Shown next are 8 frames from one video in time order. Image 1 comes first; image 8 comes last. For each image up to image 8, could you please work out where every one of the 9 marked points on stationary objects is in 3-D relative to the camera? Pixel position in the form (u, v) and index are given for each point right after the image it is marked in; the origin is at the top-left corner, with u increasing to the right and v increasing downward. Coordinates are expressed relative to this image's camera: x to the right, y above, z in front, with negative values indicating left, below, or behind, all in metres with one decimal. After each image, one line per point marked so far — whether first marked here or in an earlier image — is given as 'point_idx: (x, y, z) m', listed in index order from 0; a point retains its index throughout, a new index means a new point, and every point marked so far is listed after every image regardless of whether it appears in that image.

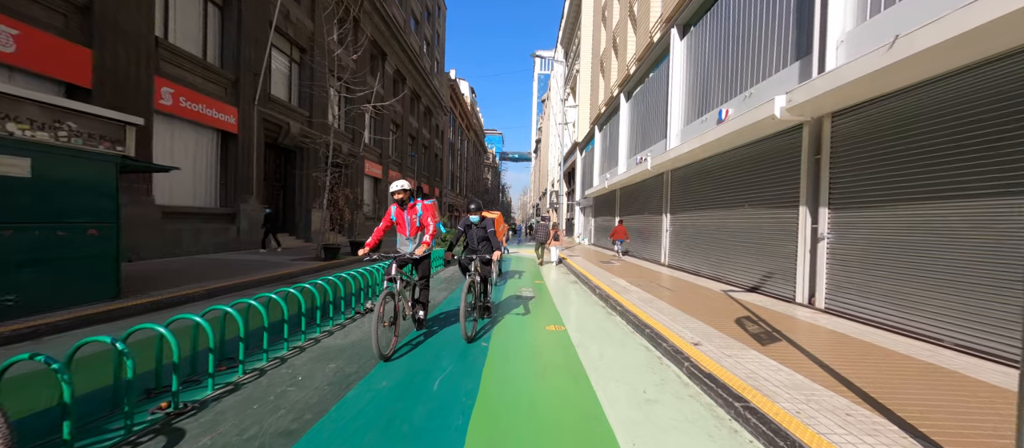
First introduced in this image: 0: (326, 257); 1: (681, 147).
0: (-6.0, -1.1, +12.5) m
1: (+4.9, +2.2, +10.8) m
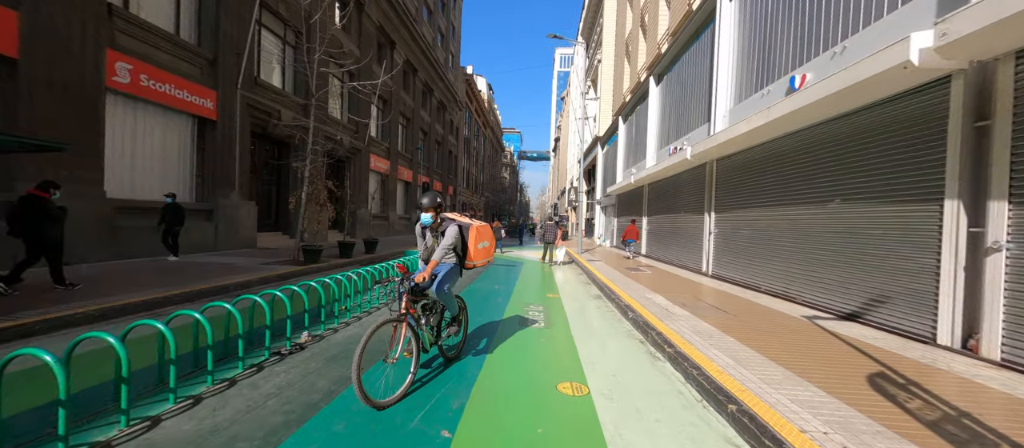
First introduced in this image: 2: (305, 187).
0: (-5.8, -1.0, +10.8) m
1: (+5.1, +2.2, +8.6) m
2: (-5.7, +1.0, +10.5) m
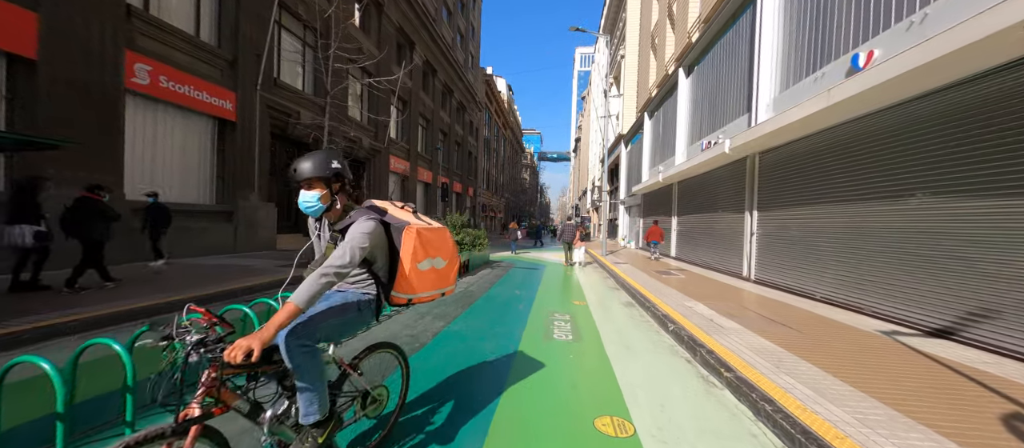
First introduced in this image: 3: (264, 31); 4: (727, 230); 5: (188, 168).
0: (-5.2, -1.1, +10.4) m
1: (+5.5, +2.2, +7.7) m
2: (-5.1, +1.0, +10.2) m
3: (-8.9, +7.0, +13.8) m
4: (+6.6, -0.2, +11.6) m
5: (-9.9, +1.7, +11.8) m
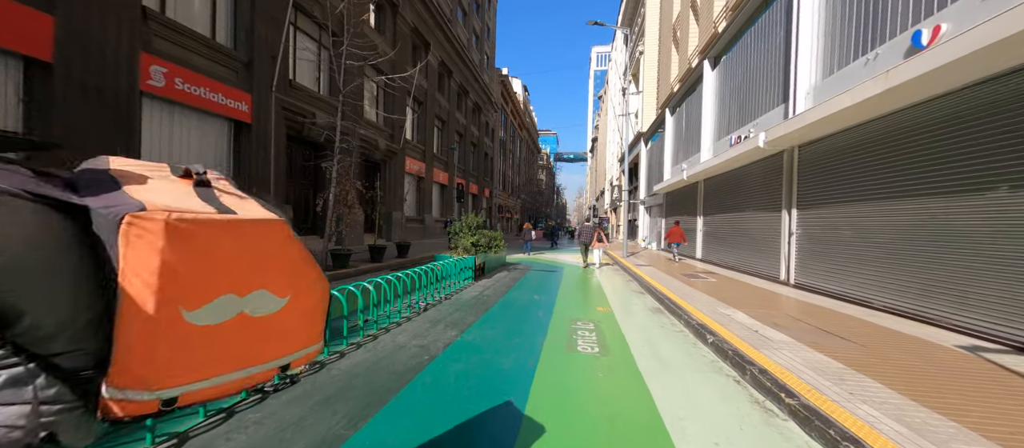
0: (-4.7, -1.1, +10.2) m
1: (+5.9, +2.2, +7.0) m
2: (-4.7, +0.9, +9.9) m
3: (-8.3, +6.9, +13.7) m
4: (+7.1, -0.2, +10.9) m
5: (-9.4, +1.6, +11.8) m
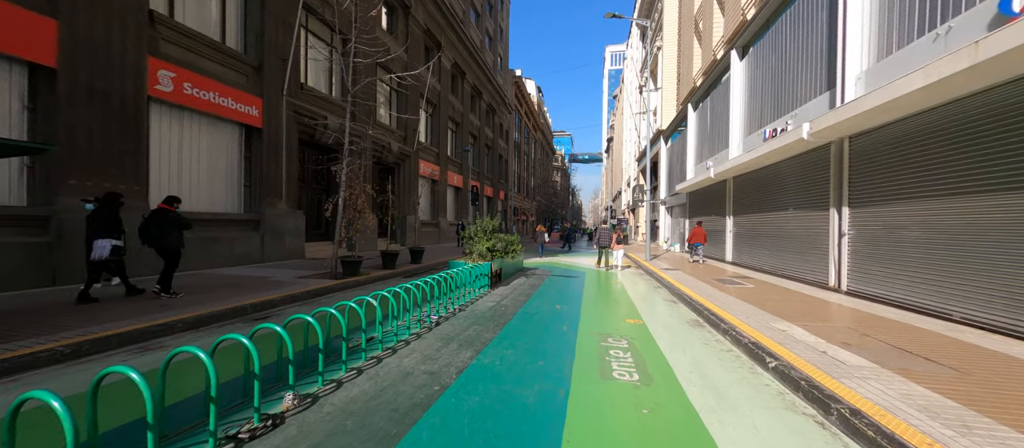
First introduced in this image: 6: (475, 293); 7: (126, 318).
0: (-4.2, -1.2, +9.7) m
1: (+6.1, +2.2, +6.1) m
2: (-4.2, +0.8, +9.5) m
3: (-7.8, +6.7, +13.5) m
4: (+7.6, -0.2, +10.0) m
5: (-8.9, +1.4, +11.5) m
6: (-0.8, -1.5, +8.5) m
7: (-5.5, -1.3, +5.5) m
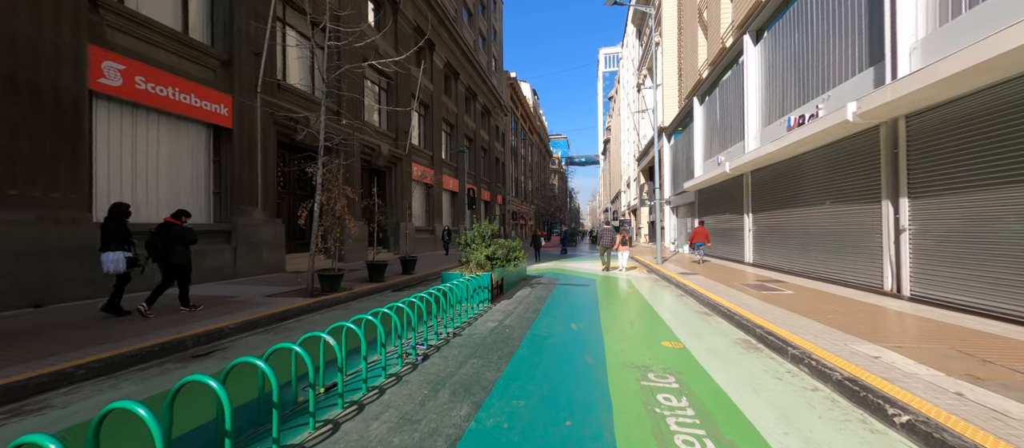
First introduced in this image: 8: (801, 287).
0: (-4.2, -1.4, +8.5) m
1: (+6.1, +2.3, +5.0) m
2: (-4.2, +0.6, +8.3) m
3: (-7.9, +6.4, +12.3) m
4: (+7.6, -0.1, +8.8) m
5: (-8.9, +1.1, +10.3) m
6: (-0.7, -1.6, +7.3) m
7: (-5.4, -1.5, +4.2) m
8: (+6.6, -1.5, +8.7) m
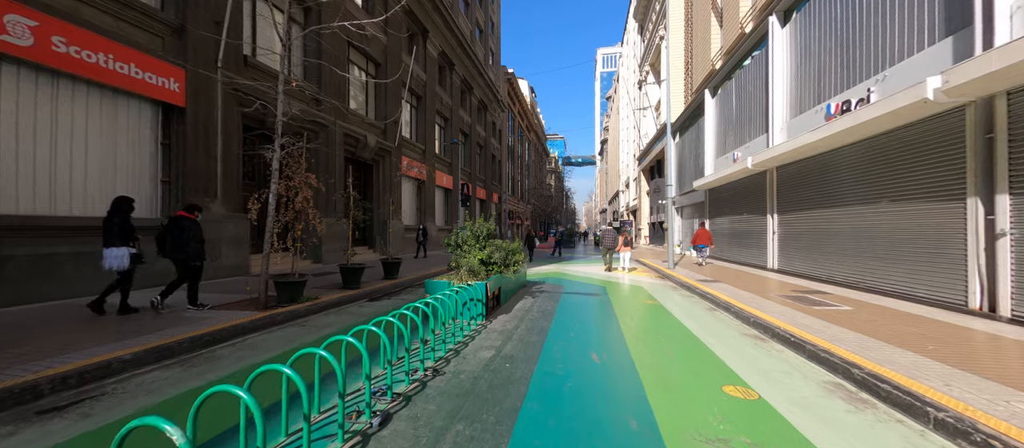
0: (-4.2, -1.4, +6.9) m
1: (+6.2, +2.3, +3.6) m
2: (-4.2, +0.7, +6.7) m
3: (-7.9, +6.5, +10.7) m
4: (+7.6, -0.1, +7.4) m
5: (-8.9, +1.2, +8.7) m
6: (-0.7, -1.6, +5.8) m
7: (-5.3, -1.4, +2.7) m
8: (+6.6, -1.5, +7.3) m
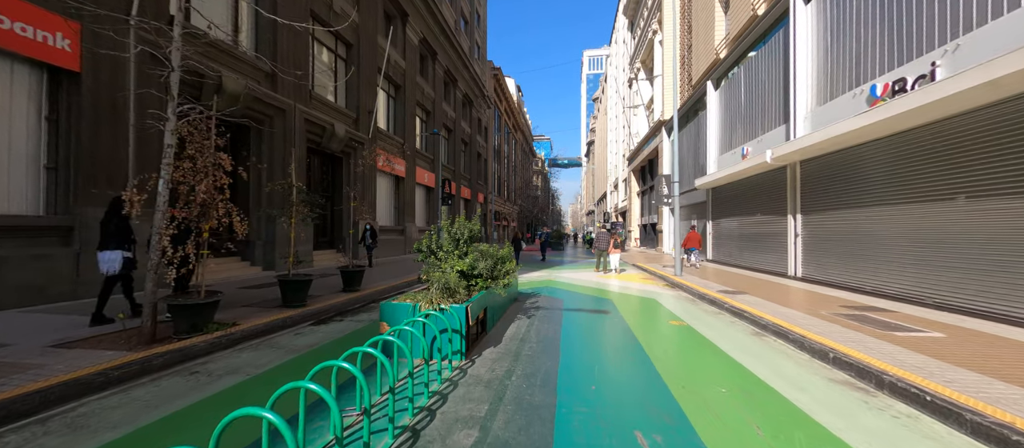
0: (-4.3, -1.3, +5.0) m
1: (+6.2, +2.3, +2.0) m
2: (-4.3, +0.7, +4.8) m
3: (-8.1, +6.5, +8.6) m
4: (+7.5, -0.1, +5.9) m
5: (-9.1, +1.3, +6.6) m
6: (-0.8, -1.6, +4.0) m
7: (-5.3, -1.3, +0.7) m
8: (+6.4, -1.5, +5.8) m
